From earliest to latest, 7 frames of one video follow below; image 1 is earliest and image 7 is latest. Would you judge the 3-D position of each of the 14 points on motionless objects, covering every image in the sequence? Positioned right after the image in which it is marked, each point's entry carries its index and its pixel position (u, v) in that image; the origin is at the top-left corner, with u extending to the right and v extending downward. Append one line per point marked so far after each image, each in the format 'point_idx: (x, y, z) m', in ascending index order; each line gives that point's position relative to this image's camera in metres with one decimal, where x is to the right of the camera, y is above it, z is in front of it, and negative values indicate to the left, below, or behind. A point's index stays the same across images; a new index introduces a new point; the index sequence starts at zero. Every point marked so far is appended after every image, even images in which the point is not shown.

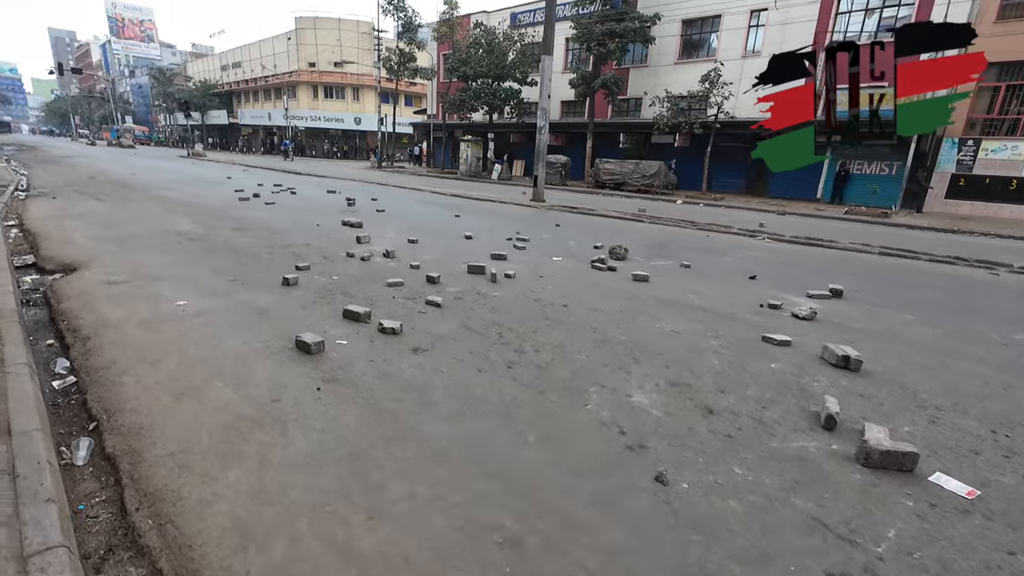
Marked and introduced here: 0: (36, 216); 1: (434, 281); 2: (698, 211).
0: (-9.0, +1.4, +9.2) m
1: (-0.9, +0.1, +5.6) m
2: (+5.7, +2.4, +15.1) m
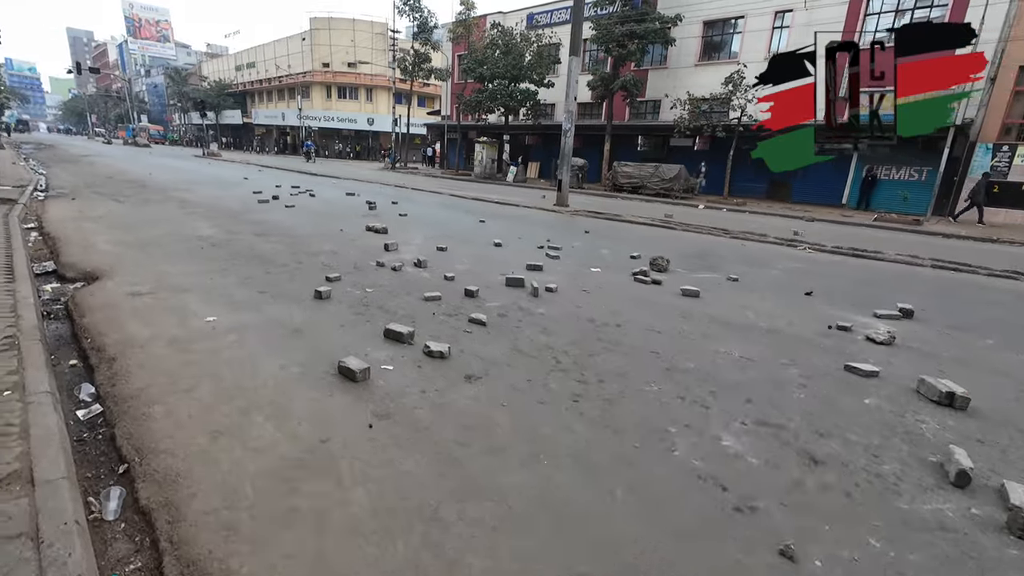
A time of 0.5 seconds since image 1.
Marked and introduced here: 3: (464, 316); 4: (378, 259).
0: (-8.5, +1.3, +9.0) m
1: (-0.4, -0.1, +5.2) m
2: (+6.4, +2.2, +14.6) m
3: (-0.5, -0.3, +4.7) m
4: (-1.9, +0.4, +6.8) m
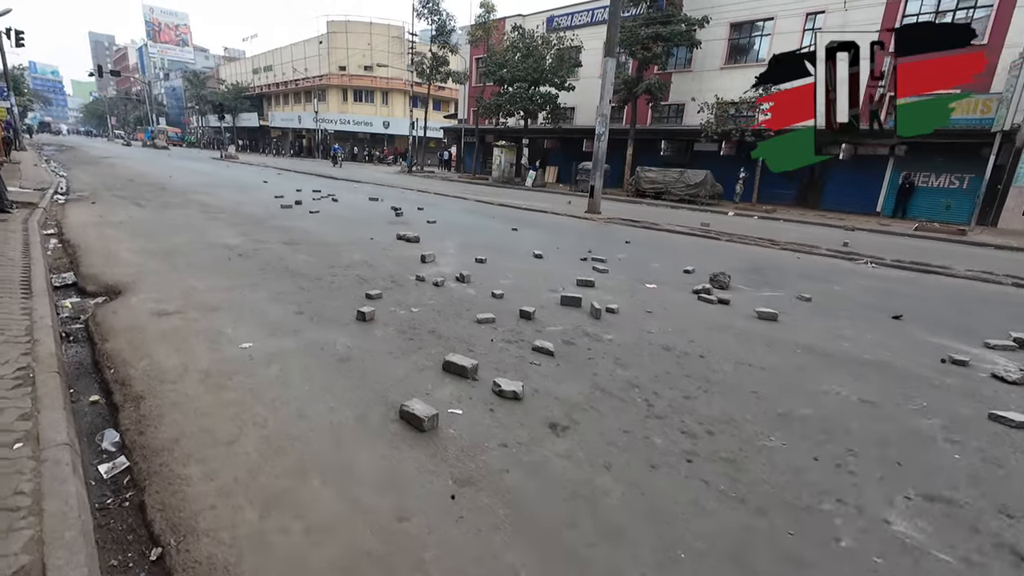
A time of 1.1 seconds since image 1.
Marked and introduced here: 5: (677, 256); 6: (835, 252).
0: (-7.8, +1.1, +8.6) m
1: (+0.2, -0.3, +4.7) m
2: (+7.2, +1.8, +14.0) m
3: (+0.1, -0.5, +4.2) m
4: (-1.2, +0.2, +6.3) m
5: (+2.8, +0.6, +8.3) m
6: (+6.5, +0.7, +9.8) m
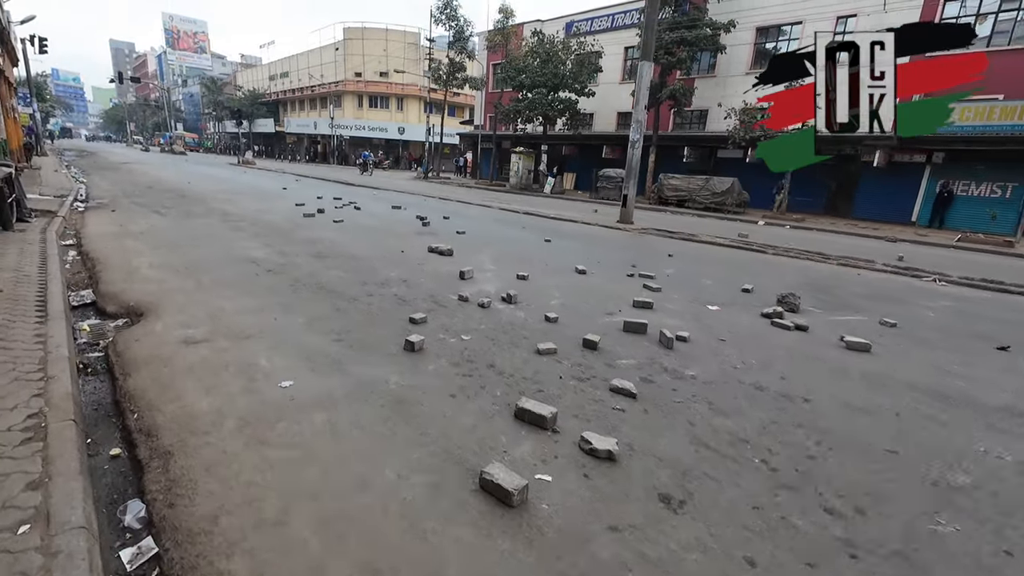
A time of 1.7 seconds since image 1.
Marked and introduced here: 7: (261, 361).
0: (-7.1, +0.9, +8.3) m
1: (+0.7, -0.5, +4.2) m
2: (+7.9, +1.4, +13.4) m
3: (+0.7, -0.7, +3.7) m
4: (-0.7, 0.0, +5.8) m
5: (+3.4, +0.3, +7.7) m
6: (+7.2, +0.4, +9.1) m
7: (-1.9, -0.5, +3.6) m
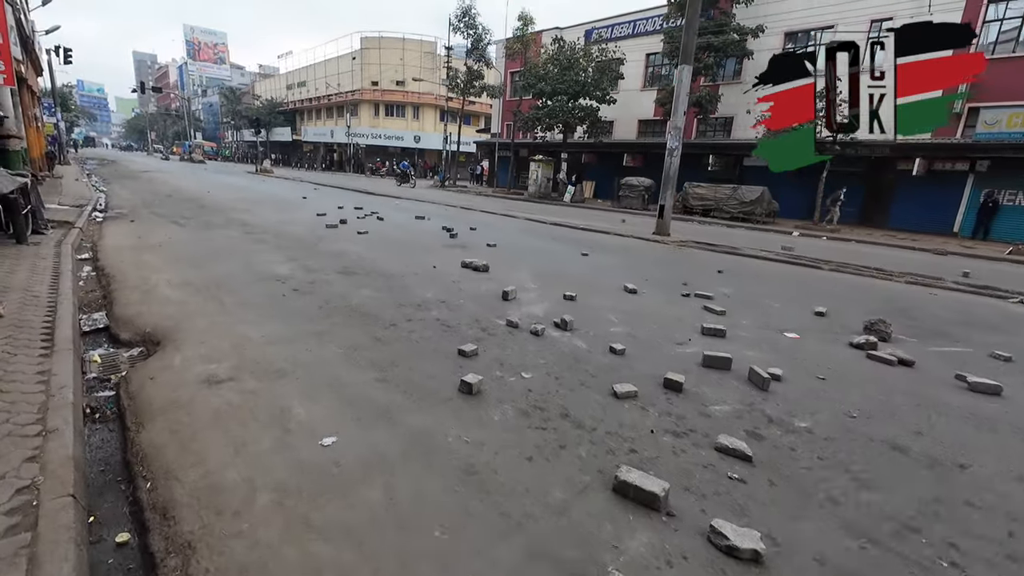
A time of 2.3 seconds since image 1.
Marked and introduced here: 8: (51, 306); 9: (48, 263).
0: (-6.5, +0.7, +7.9) m
1: (+1.2, -0.8, +3.6) m
2: (+8.7, +1.0, +12.6) m
3: (+1.2, -0.9, +3.0) m
4: (-0.1, -0.3, +5.2) m
5: (+4.1, 0.0, +7.0) m
6: (+7.8, +0.1, +8.4) m
7: (-1.4, -0.8, +3.1) m
8: (-4.5, -0.2, +4.7) m
9: (-6.0, +0.3, +6.2) m
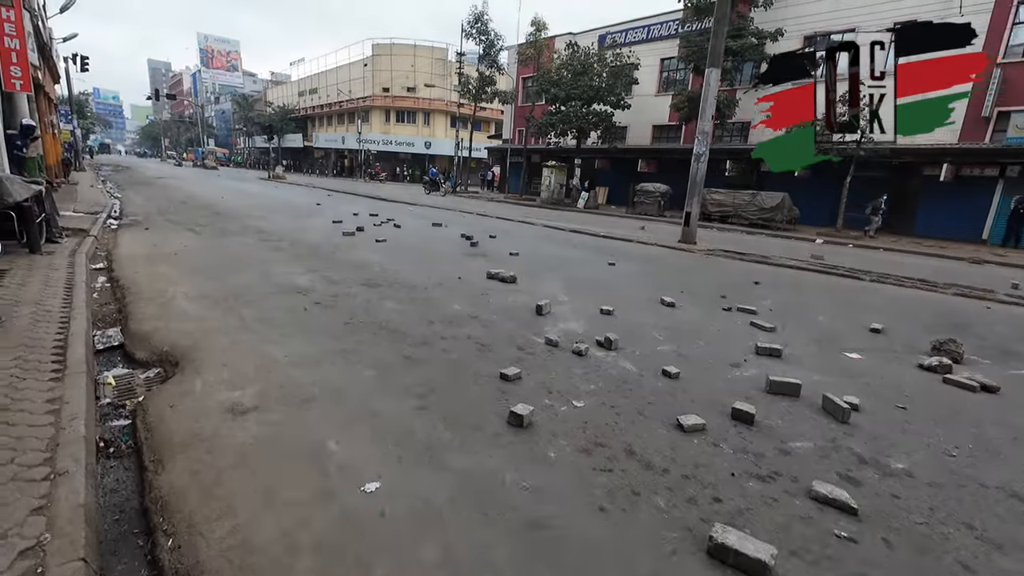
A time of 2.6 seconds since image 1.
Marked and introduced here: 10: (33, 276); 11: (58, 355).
0: (-6.1, +0.5, +7.6) m
1: (+1.6, -0.9, +3.2) m
2: (+9.2, +0.8, +12.1) m
3: (+1.5, -1.0, +2.7) m
4: (+0.3, -0.4, +4.9) m
5: (+4.5, -0.2, +6.6) m
6: (+8.2, -0.2, +7.9) m
7: (-1.0, -0.9, +2.7) m
8: (-4.1, -0.3, +4.4) m
9: (-5.6, +0.2, +6.0) m
10: (-5.7, +0.1, +5.8) m
11: (-3.5, -0.5, +3.7) m
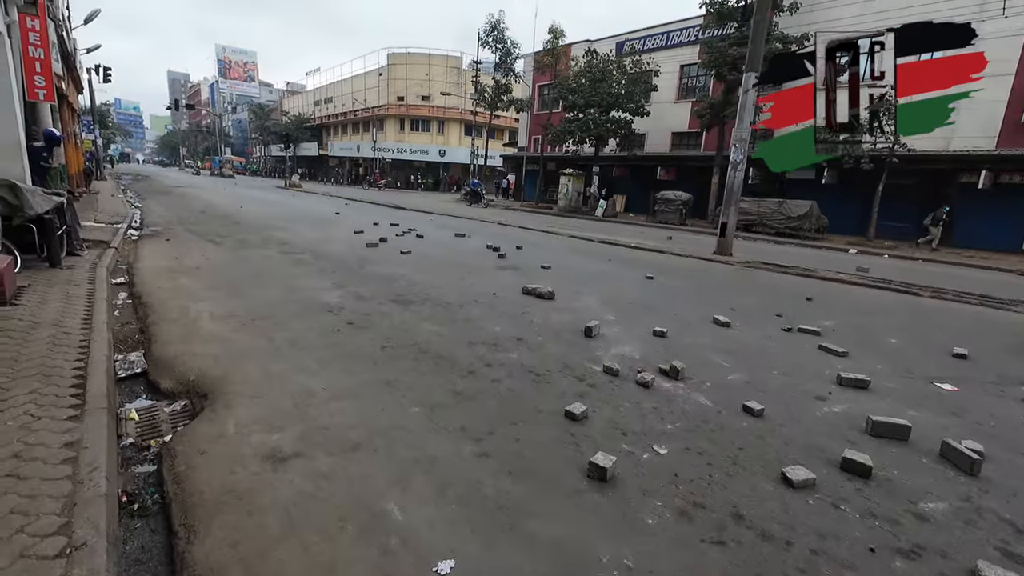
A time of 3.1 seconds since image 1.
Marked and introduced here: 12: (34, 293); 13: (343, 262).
0: (-5.5, +0.3, +7.4) m
1: (+2.0, -1.1, +2.8) m
2: (+9.8, +0.4, +11.5) m
3: (+1.9, -1.2, +2.2) m
4: (+0.8, -0.6, +4.5) m
5: (+5.0, -0.5, +6.1) m
6: (+8.8, -0.4, +7.3) m
7: (-0.6, -1.1, +2.3) m
8: (-3.6, -0.5, +4.1) m
9: (-5.1, 0.0, +5.7) m
10: (-5.2, -0.1, +5.5) m
11: (-3.0, -0.7, +3.4) m
12: (-5.3, -0.1, +5.4) m
13: (-3.0, +0.4, +8.5) m
